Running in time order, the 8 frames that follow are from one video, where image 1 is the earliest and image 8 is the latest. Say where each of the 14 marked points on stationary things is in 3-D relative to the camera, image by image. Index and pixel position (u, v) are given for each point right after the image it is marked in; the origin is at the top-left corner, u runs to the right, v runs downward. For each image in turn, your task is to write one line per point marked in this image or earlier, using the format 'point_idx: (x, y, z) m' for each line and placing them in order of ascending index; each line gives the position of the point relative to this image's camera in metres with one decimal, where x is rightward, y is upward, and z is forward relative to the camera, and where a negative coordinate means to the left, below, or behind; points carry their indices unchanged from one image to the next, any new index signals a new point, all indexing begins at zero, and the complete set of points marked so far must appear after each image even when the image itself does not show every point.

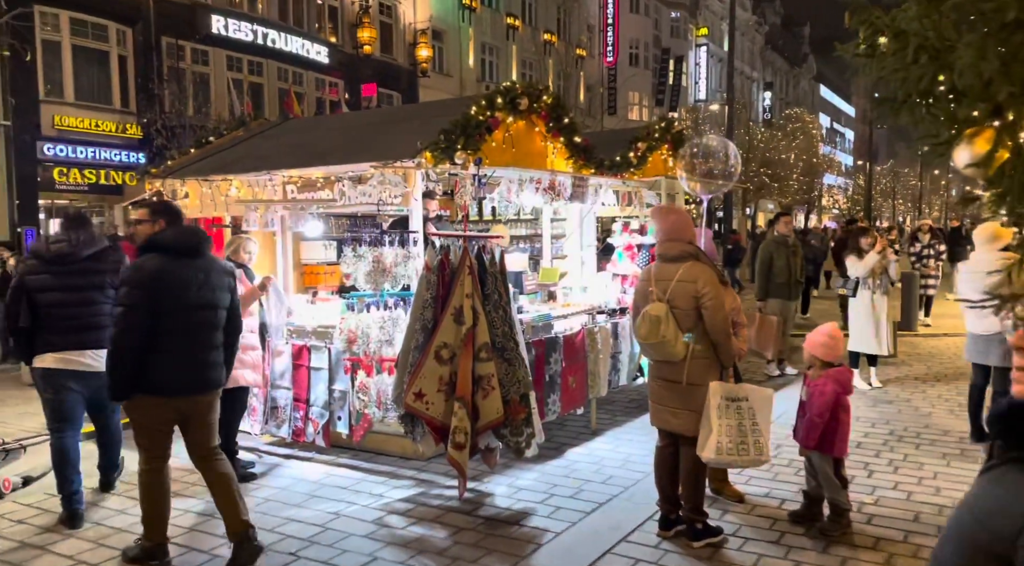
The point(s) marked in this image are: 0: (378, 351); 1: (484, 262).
0: (-1.0, -0.5, +6.2) m
1: (-0.2, +0.1, +5.5) m
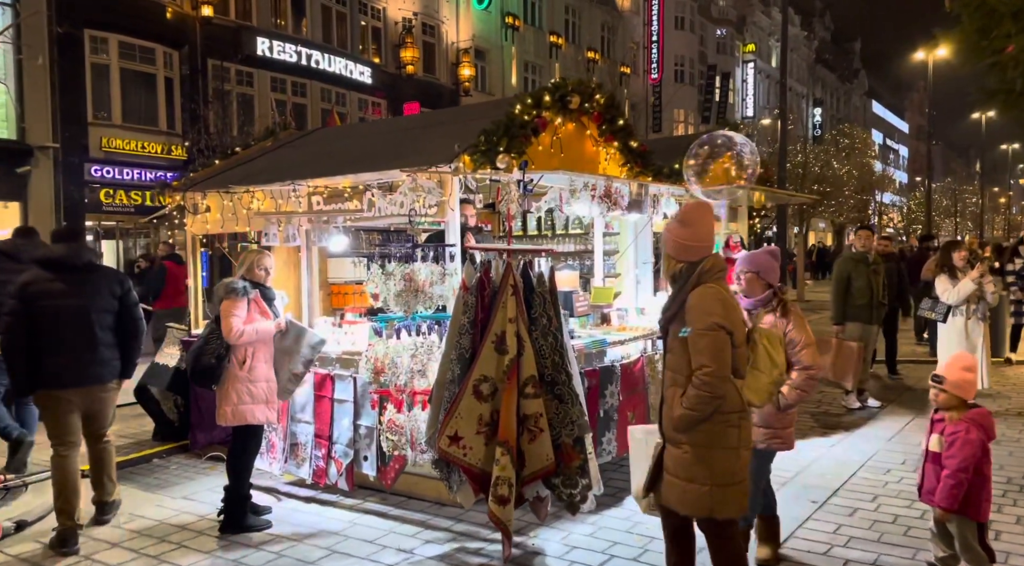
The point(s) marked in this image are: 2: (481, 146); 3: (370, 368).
0: (-0.7, -0.6, +5.5) m
1: (+0.1, 0.0, +4.7) m
2: (-0.2, +0.9, +5.6) m
3: (-0.9, -0.6, +5.6) m
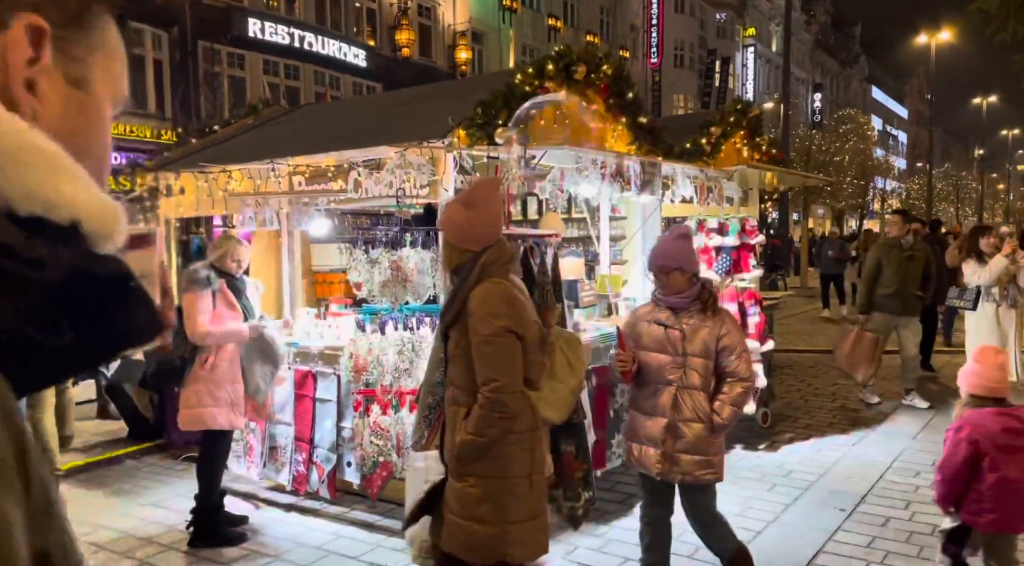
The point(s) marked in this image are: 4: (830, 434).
0: (-0.7, -0.6, +4.9) m
1: (+0.1, +0.1, +4.2) m
2: (-0.2, +1.0, +5.1) m
3: (-0.9, -0.5, +5.1) m
4: (+2.7, -1.3, +7.5) m
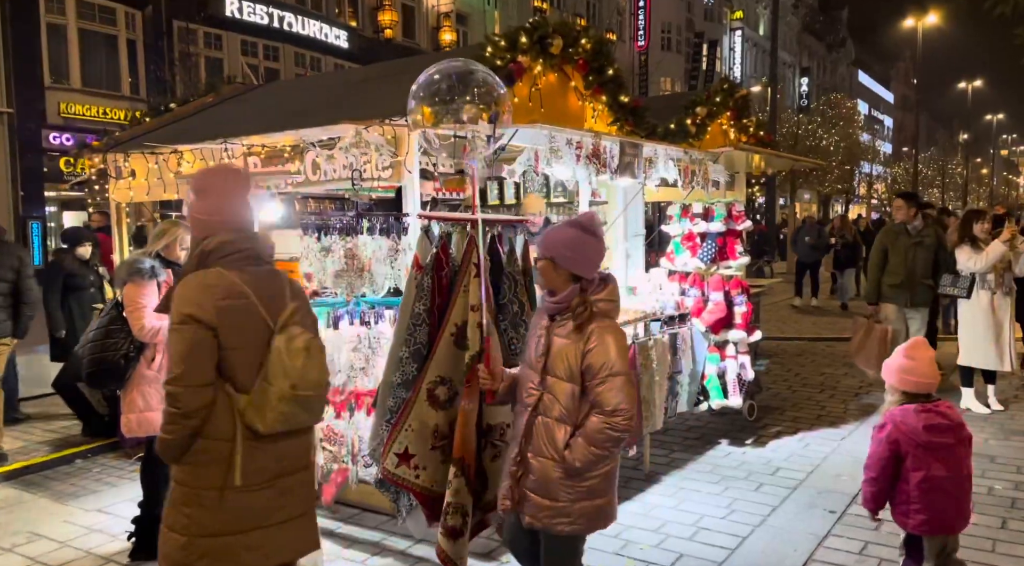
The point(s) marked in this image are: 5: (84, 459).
0: (-0.9, -0.5, +4.5) m
1: (-0.1, +0.1, +3.8) m
2: (-0.4, +1.0, +4.7) m
3: (-1.1, -0.4, +4.7) m
4: (+2.5, -1.2, +7.2) m
5: (-3.1, -1.3, +6.4) m
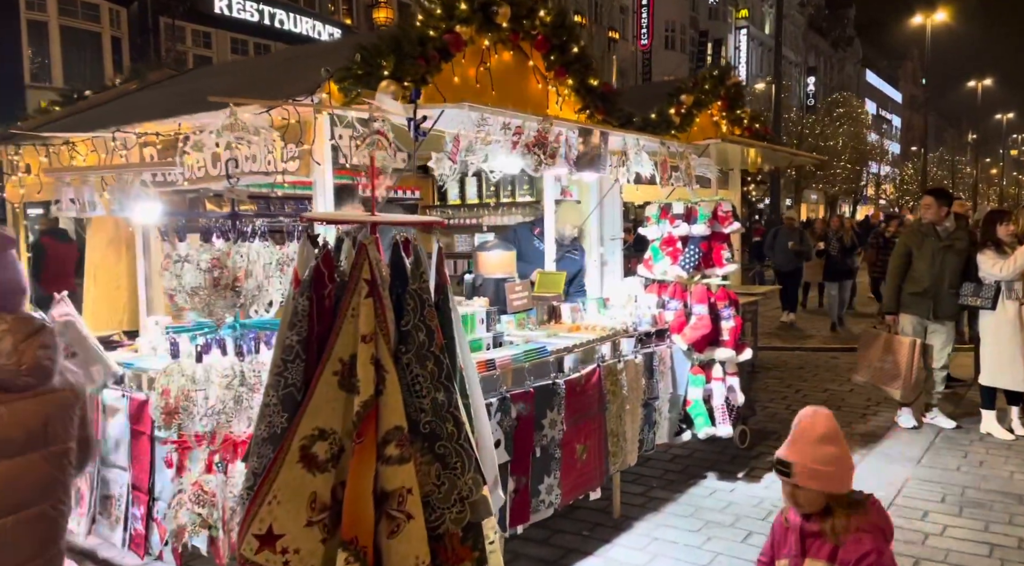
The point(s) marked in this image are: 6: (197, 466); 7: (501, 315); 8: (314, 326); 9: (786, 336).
0: (-1.2, -0.6, +3.7) m
1: (-0.4, 0.0, +2.9) m
2: (-0.7, +0.9, +3.9) m
3: (-1.4, -0.5, +3.8) m
4: (+2.2, -1.3, +6.3) m
5: (-3.4, -1.4, +5.6) m
6: (-1.3, -0.8, +3.8) m
7: (-0.1, -0.2, +4.8) m
8: (-0.6, -0.1, +2.8) m
9: (+3.5, -0.7, +11.1) m
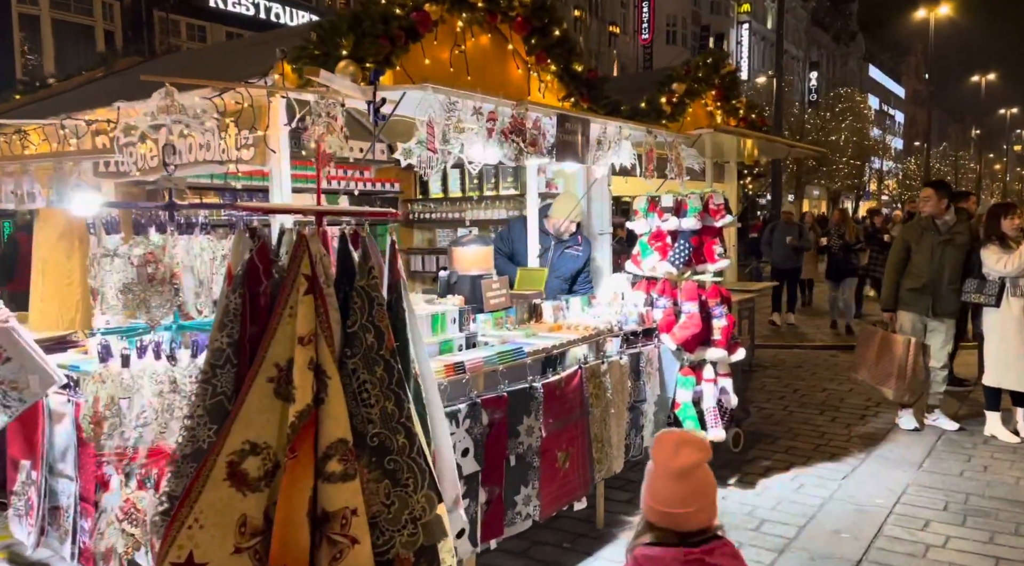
0: (-1.3, -0.6, +3.4) m
1: (-0.5, +0.1, +2.7) m
2: (-0.8, +1.0, +3.6) m
3: (-1.5, -0.5, +3.6) m
4: (+2.1, -1.2, +6.1) m
5: (-3.5, -1.3, +5.3) m
6: (-1.4, -0.7, +3.5) m
7: (-0.2, -0.2, +4.6) m
8: (-0.8, -0.1, +2.5) m
9: (+3.4, -0.6, +10.8) m
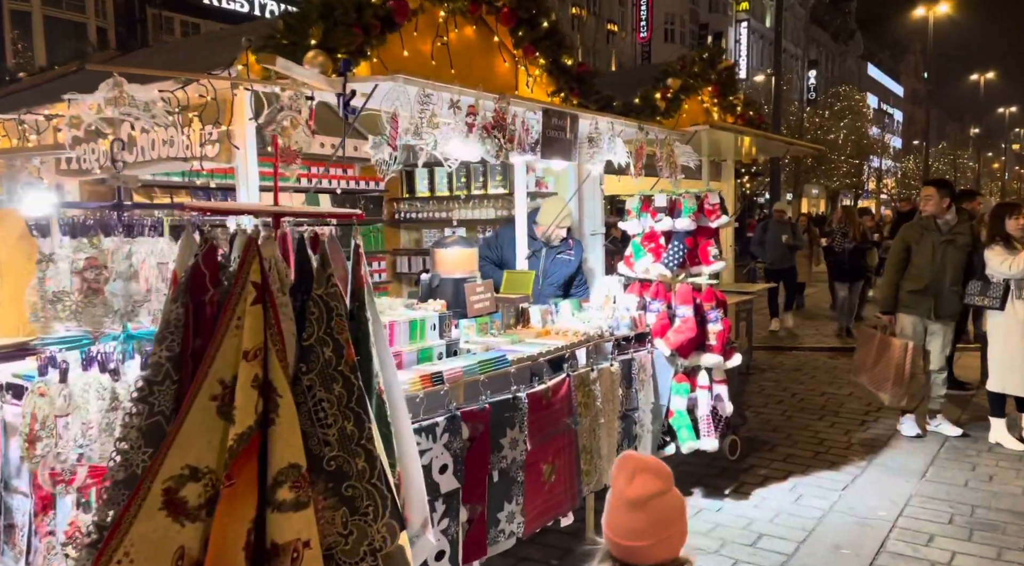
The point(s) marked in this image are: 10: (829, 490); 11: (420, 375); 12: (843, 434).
0: (-1.4, -0.6, +3.2) m
1: (-0.6, 0.0, +2.4) m
2: (-0.9, +0.9, +3.3) m
3: (-1.6, -0.5, +3.3) m
4: (+2.0, -1.3, +5.8) m
5: (-3.6, -1.4, +5.1) m
6: (-1.5, -0.8, +3.3) m
7: (-0.3, -0.2, +4.3) m
8: (-0.8, -0.1, +2.3) m
9: (+3.3, -0.6, +10.6) m
10: (+2.0, -1.3, +5.5) m
11: (-0.4, -0.4, +3.5) m
12: (+2.5, -1.2, +6.7) m
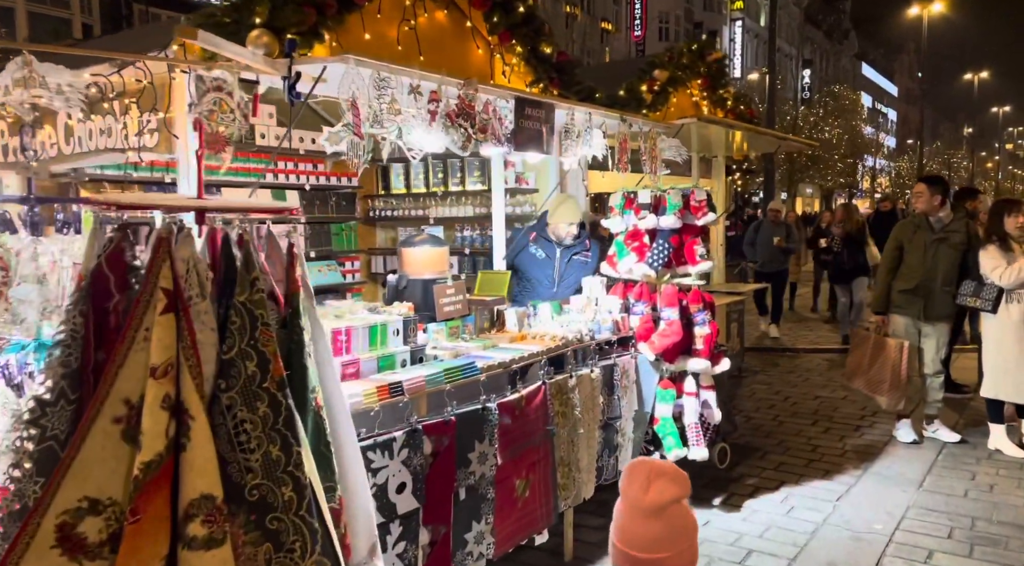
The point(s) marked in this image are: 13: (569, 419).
0: (-1.5, -0.6, +2.9) m
1: (-0.7, 0.0, +2.2) m
2: (-1.0, +0.9, +3.1) m
3: (-1.7, -0.5, +3.1) m
4: (+1.9, -1.3, +5.6) m
5: (-3.8, -1.4, +4.8) m
6: (-1.6, -0.8, +3.0) m
7: (-0.4, -0.2, +4.1) m
8: (-1.0, -0.2, +2.0) m
9: (+3.1, -0.6, +10.4) m
10: (+1.9, -1.3, +5.2) m
11: (-0.5, -0.4, +3.2) m
12: (+2.4, -1.2, +6.4) m
13: (+0.3, -0.6, +4.2) m
